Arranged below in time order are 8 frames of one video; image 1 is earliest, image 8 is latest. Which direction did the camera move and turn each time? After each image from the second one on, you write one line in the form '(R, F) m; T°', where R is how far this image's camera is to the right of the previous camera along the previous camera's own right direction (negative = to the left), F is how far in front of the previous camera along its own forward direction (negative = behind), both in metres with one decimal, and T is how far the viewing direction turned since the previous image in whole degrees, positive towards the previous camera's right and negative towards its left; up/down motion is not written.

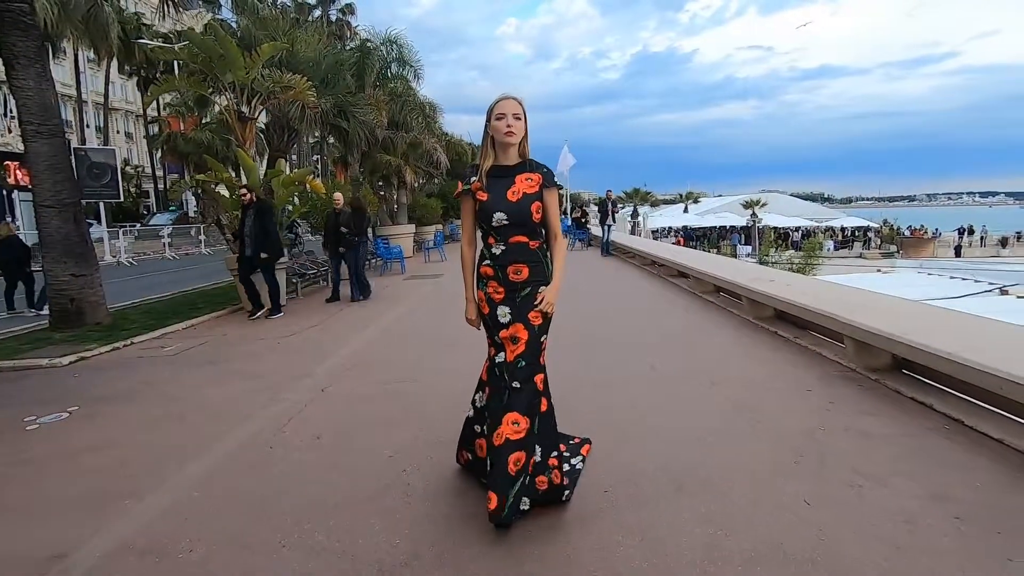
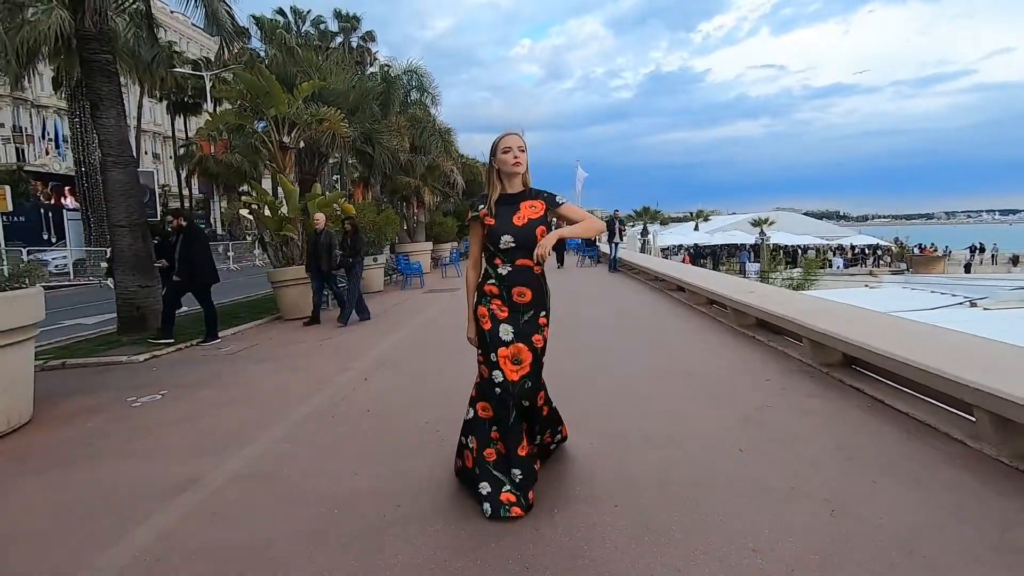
(0.0, -1.1) m; -1°
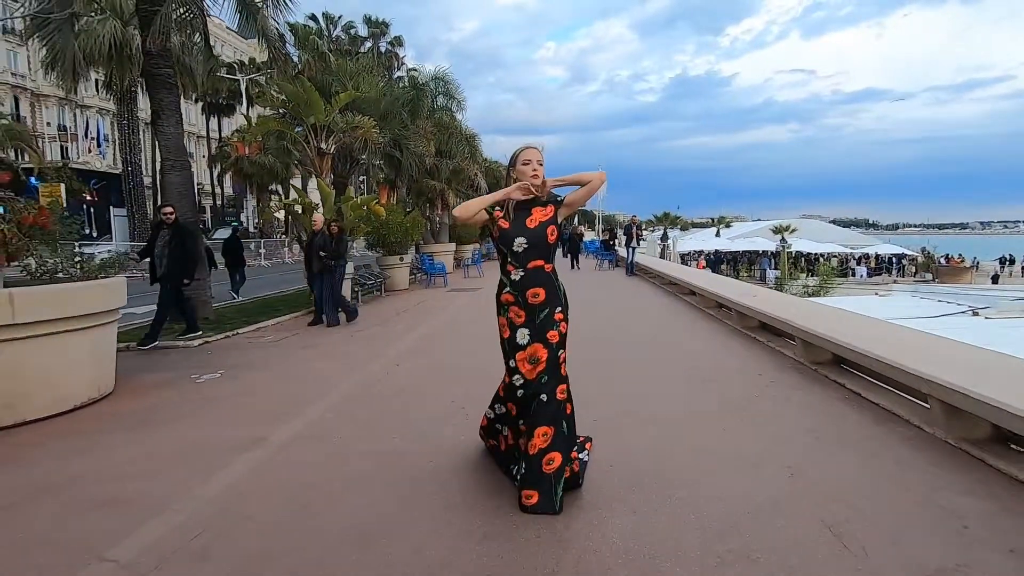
(0.0, -0.7) m; -2°
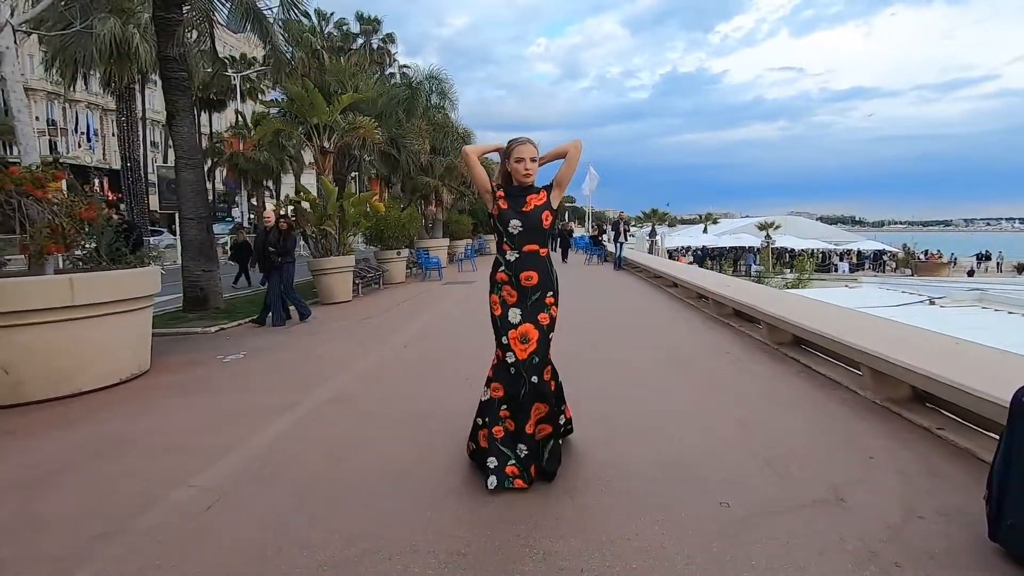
(-0.1, -0.8) m; +1°
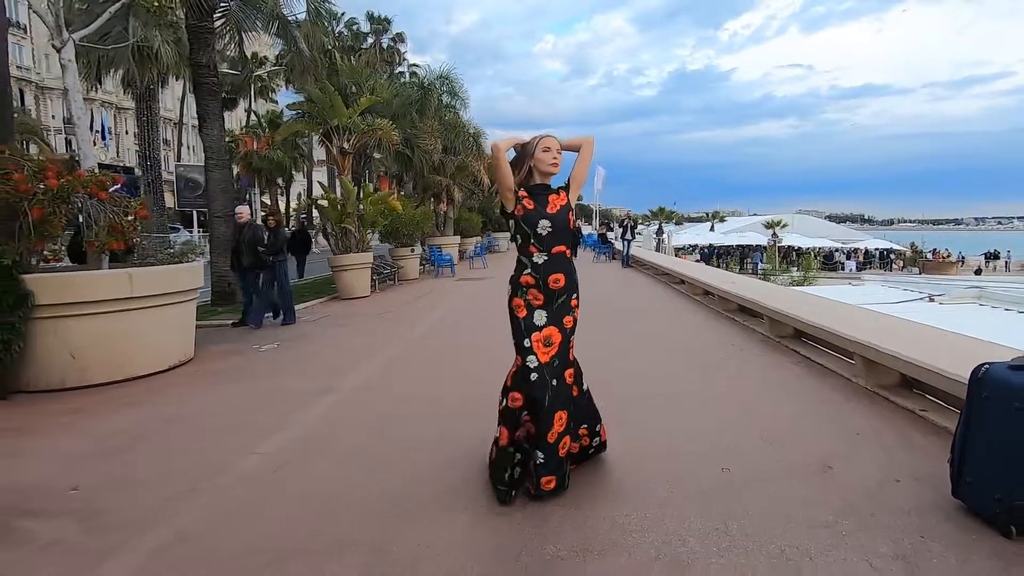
(-0.2, -0.5) m; -1°
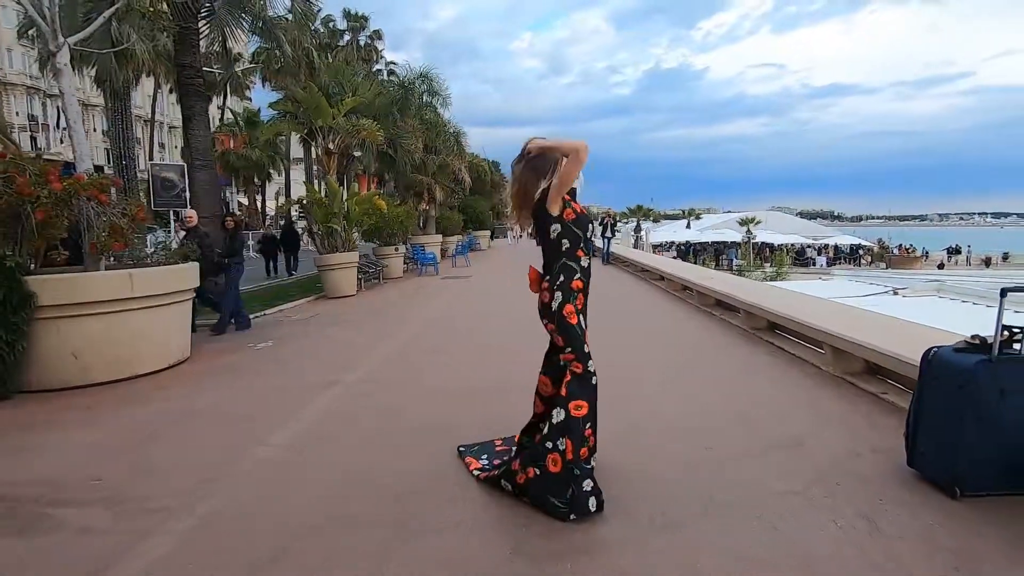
(-0.2, -0.3) m; +2°
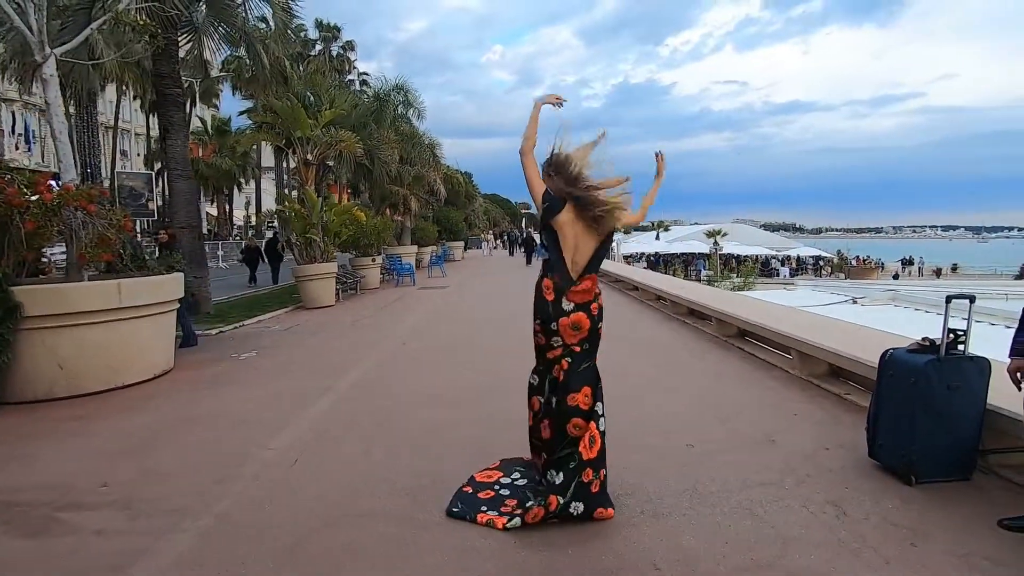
(-0.2, -0.2) m; +3°
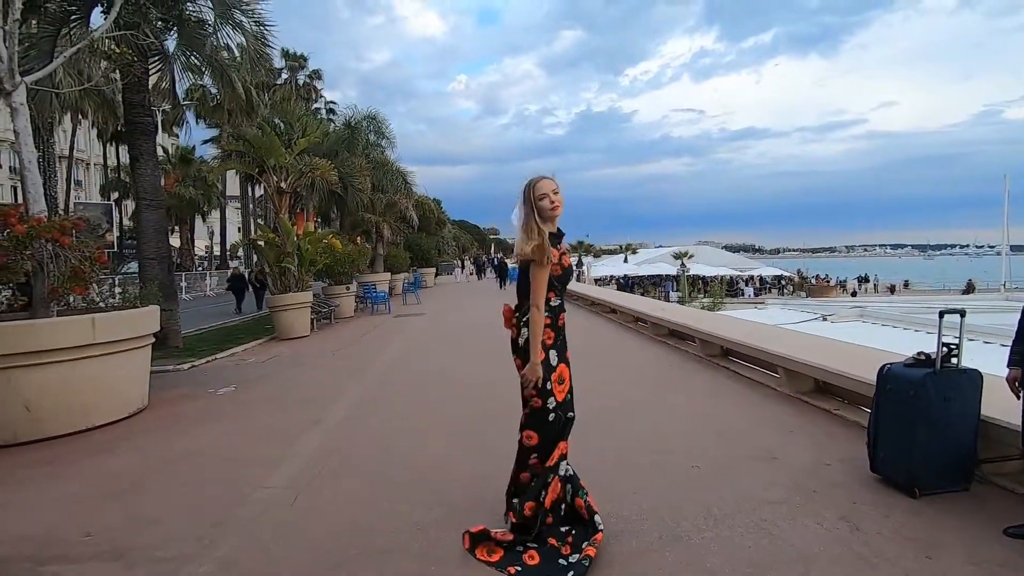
(-0.3, 0.0) m; +3°
